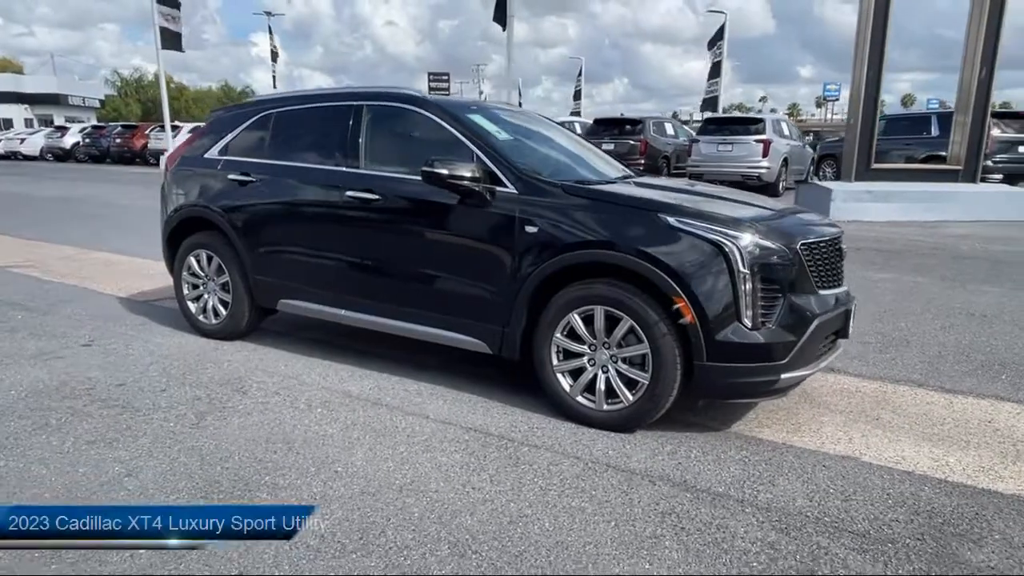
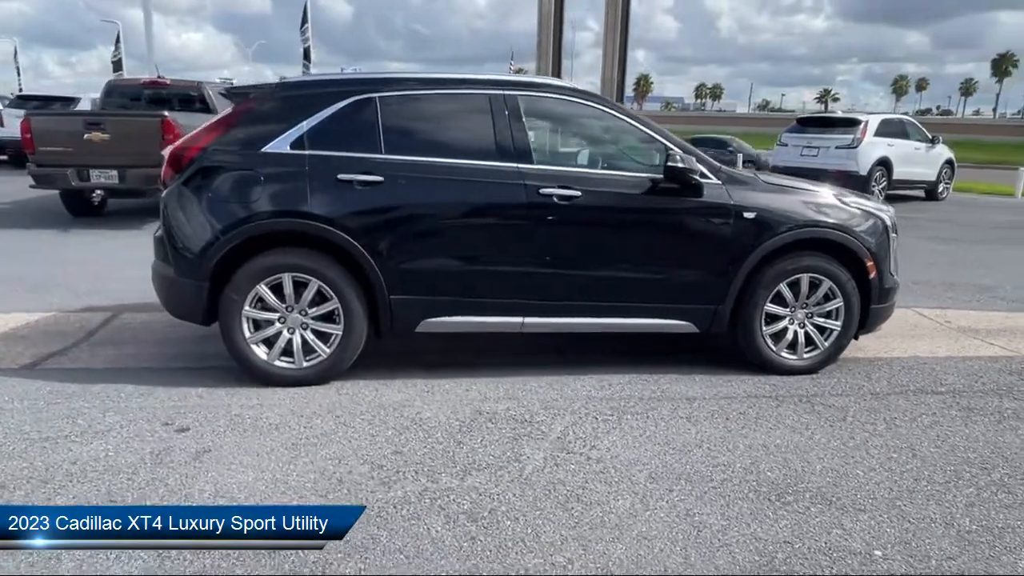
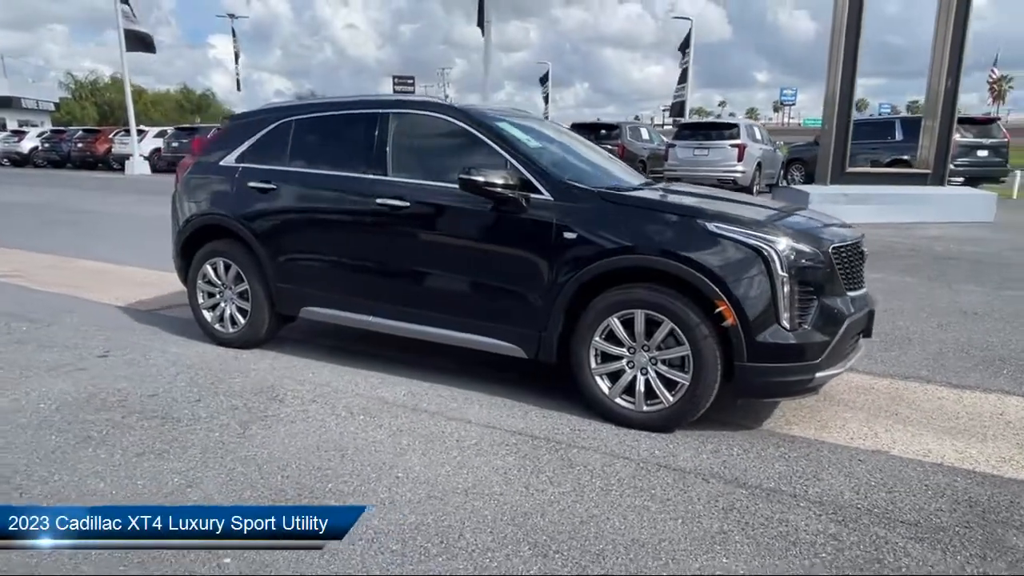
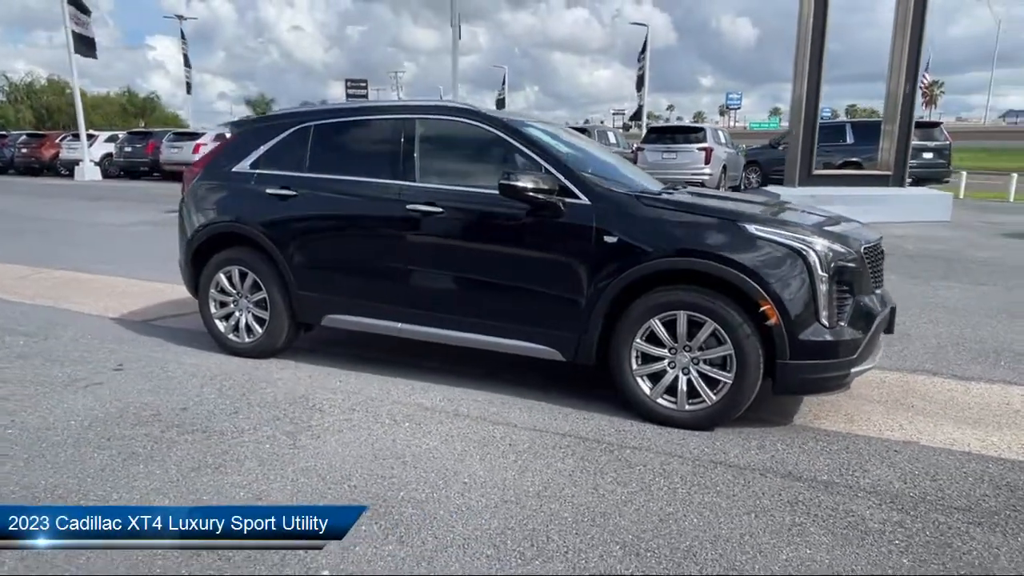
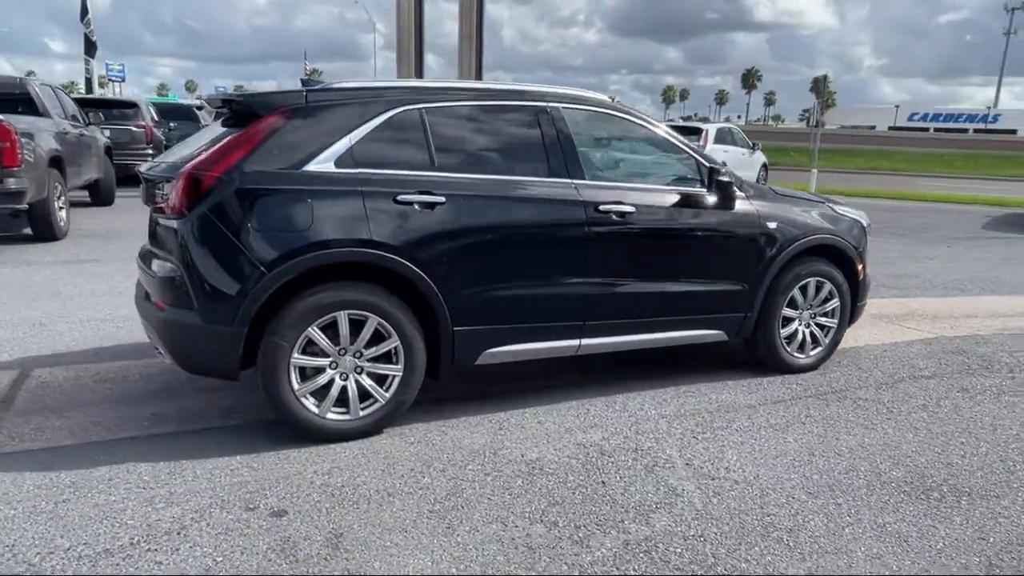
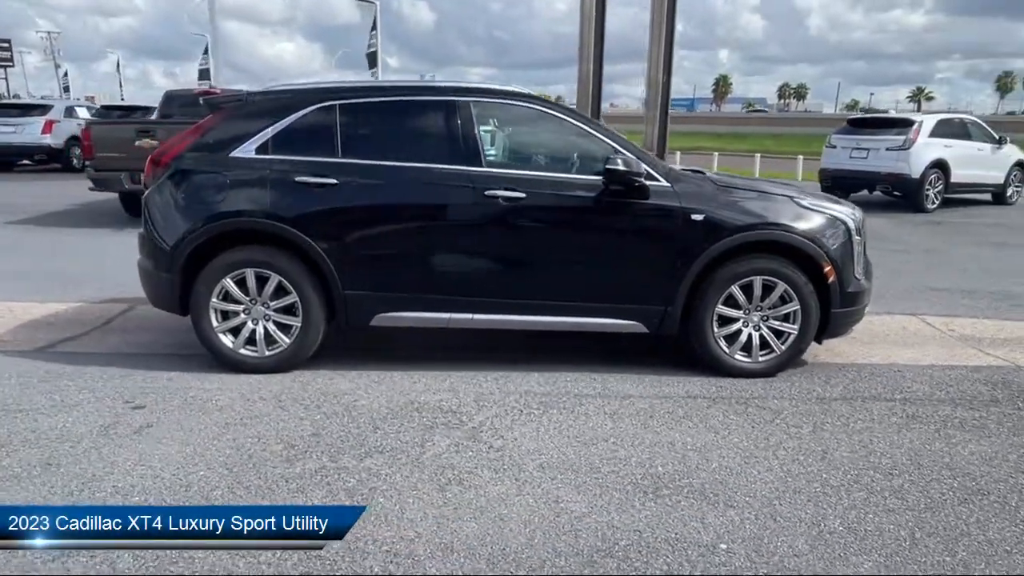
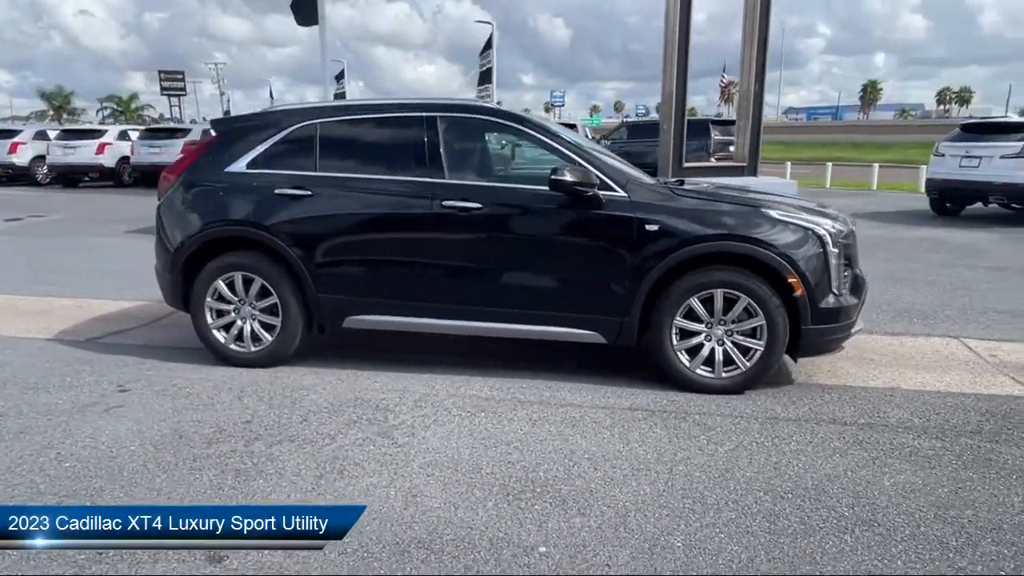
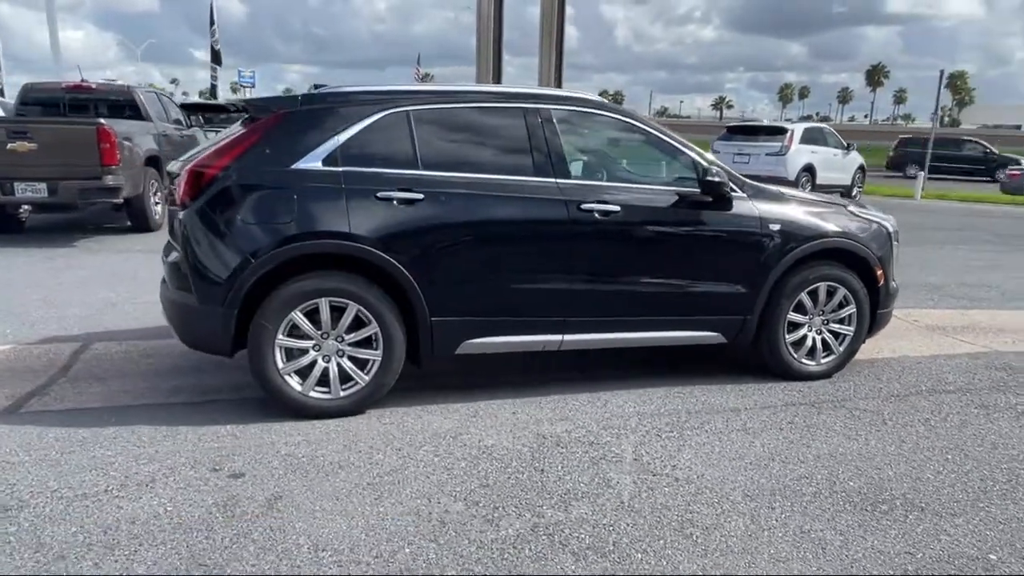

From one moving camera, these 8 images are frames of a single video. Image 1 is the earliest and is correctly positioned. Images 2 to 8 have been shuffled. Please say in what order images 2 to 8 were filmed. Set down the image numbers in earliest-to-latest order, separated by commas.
3, 4, 7, 6, 2, 8, 5
